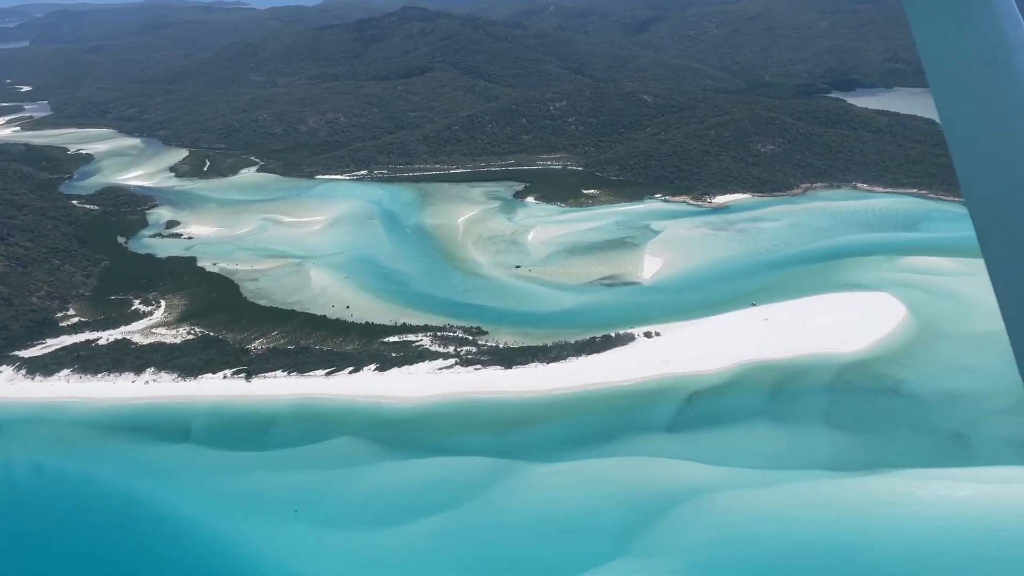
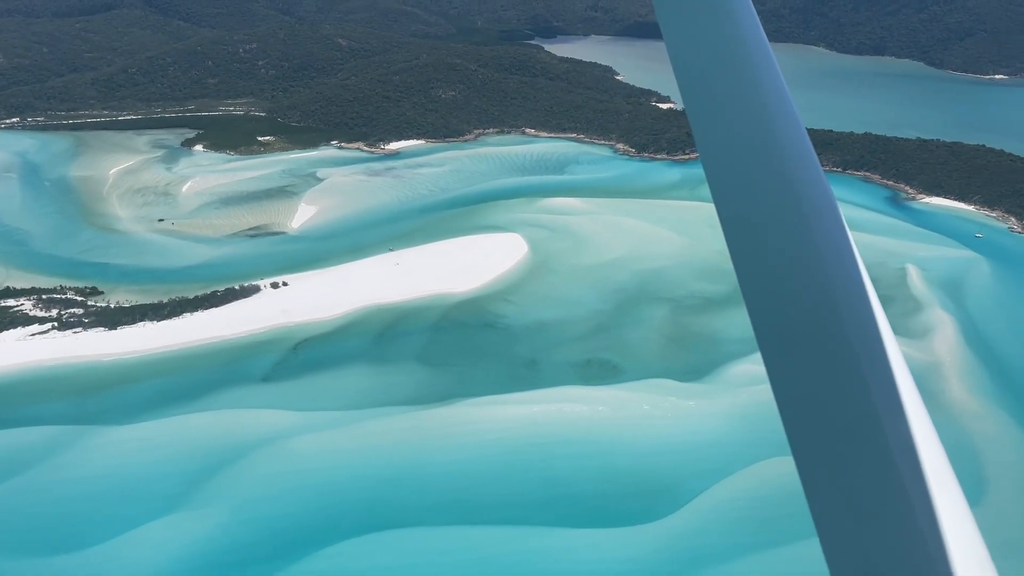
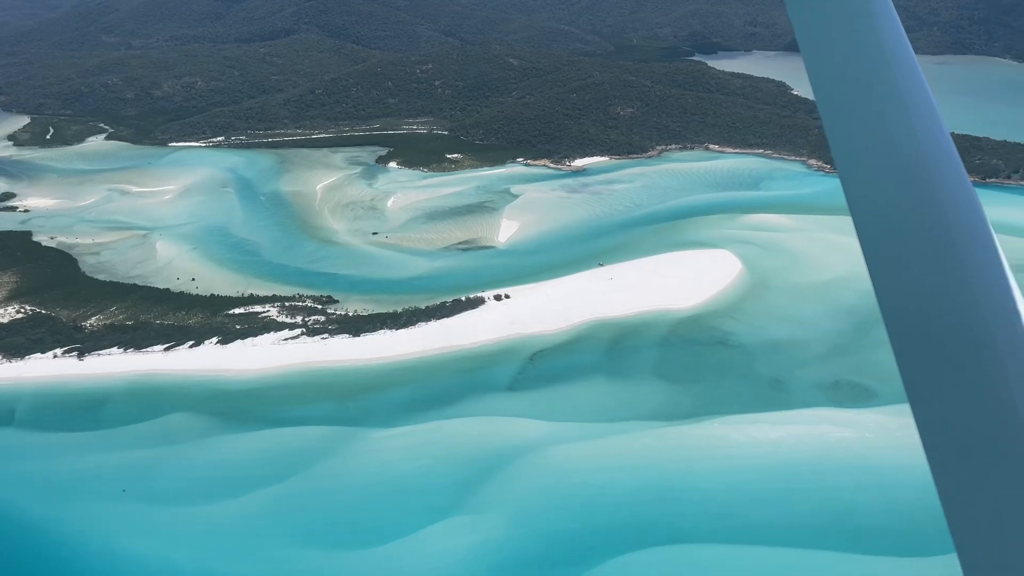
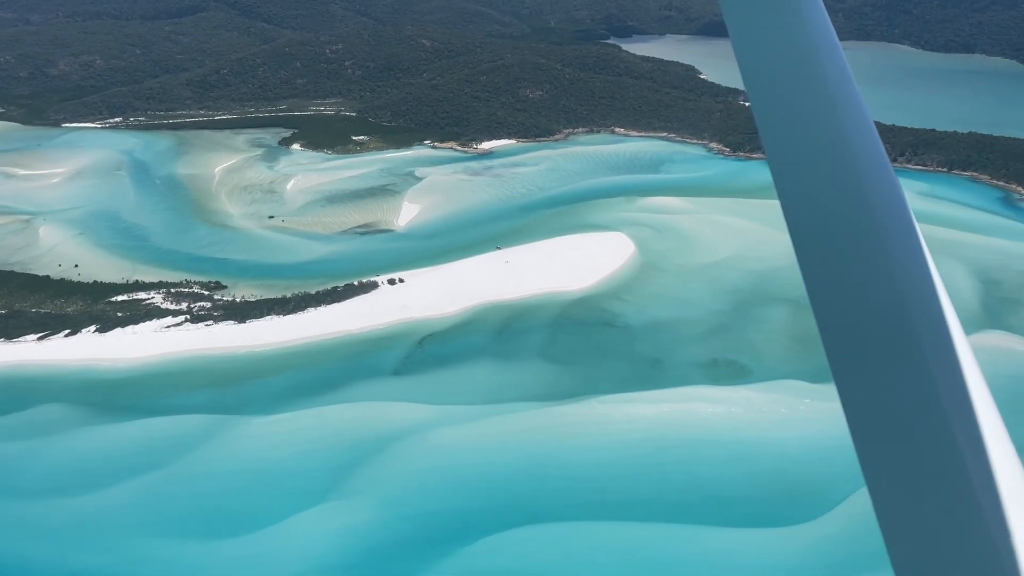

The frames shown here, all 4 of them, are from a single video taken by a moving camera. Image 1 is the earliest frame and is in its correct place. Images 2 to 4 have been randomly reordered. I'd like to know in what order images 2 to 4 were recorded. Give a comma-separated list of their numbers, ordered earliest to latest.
3, 4, 2
